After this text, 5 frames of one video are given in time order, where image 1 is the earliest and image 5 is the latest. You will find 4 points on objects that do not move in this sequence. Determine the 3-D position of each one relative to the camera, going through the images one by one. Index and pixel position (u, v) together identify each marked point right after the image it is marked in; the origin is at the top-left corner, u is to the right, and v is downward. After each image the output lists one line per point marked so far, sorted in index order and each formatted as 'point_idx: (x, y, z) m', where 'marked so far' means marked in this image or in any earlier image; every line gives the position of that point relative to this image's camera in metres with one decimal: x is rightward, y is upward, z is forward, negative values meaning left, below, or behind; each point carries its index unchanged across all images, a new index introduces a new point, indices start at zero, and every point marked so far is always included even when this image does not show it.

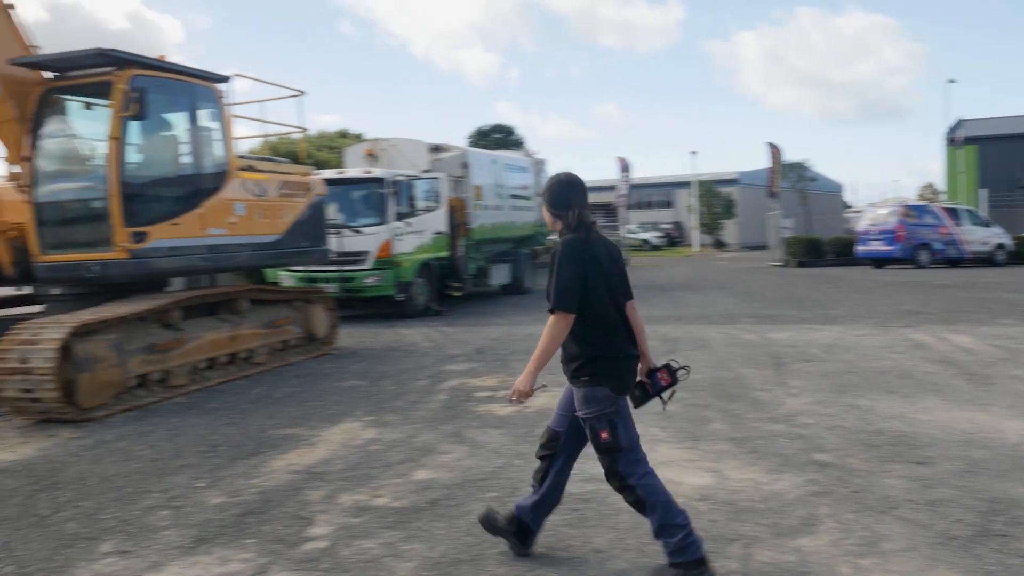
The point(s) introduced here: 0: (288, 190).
0: (-2.5, +1.1, +10.7) m
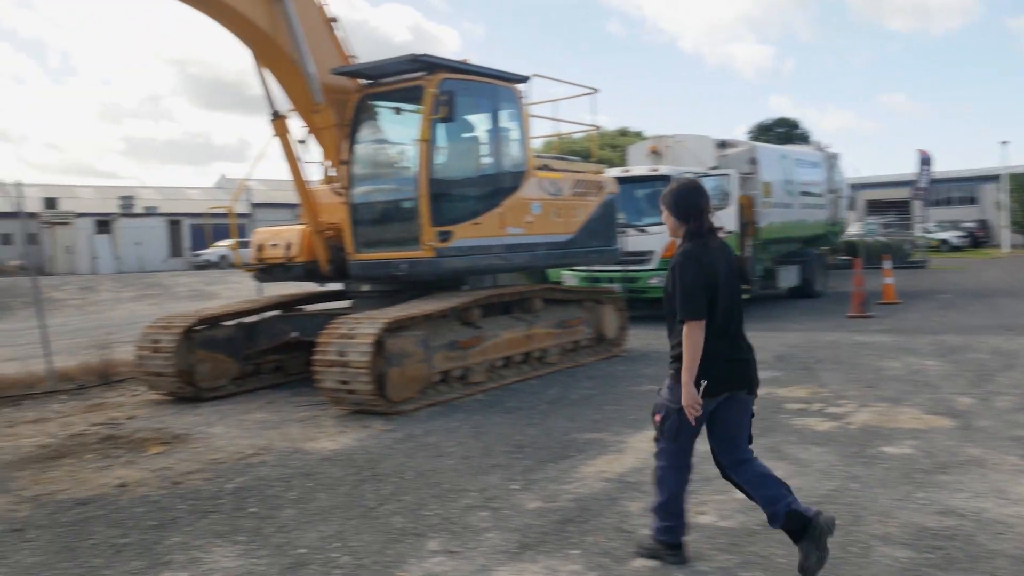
0: (+0.8, +1.1, +10.5) m
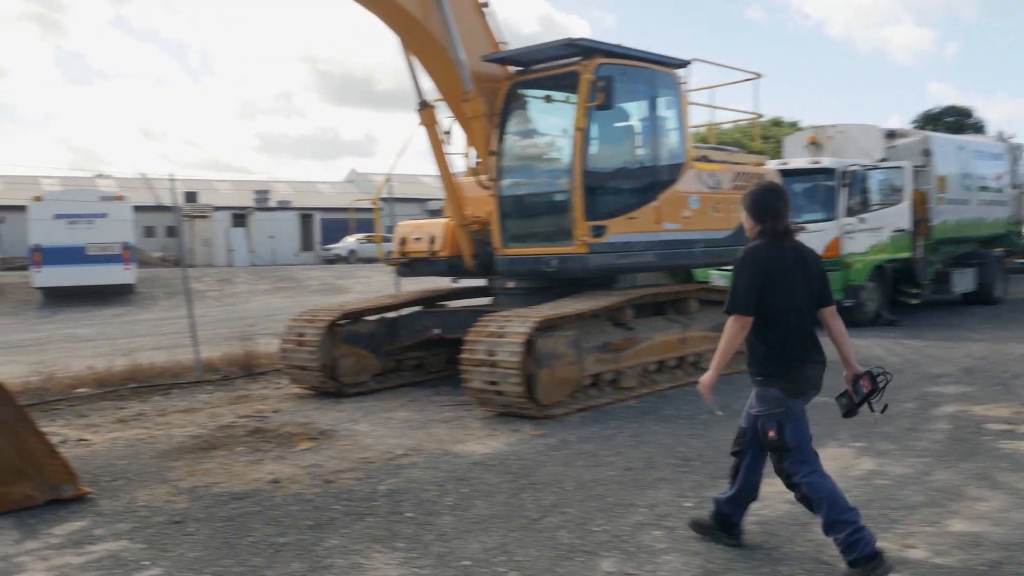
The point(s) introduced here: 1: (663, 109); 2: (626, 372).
0: (+2.4, +1.1, +9.9) m
1: (+1.4, +1.7, +8.9) m
2: (+1.0, -0.8, +8.4) m
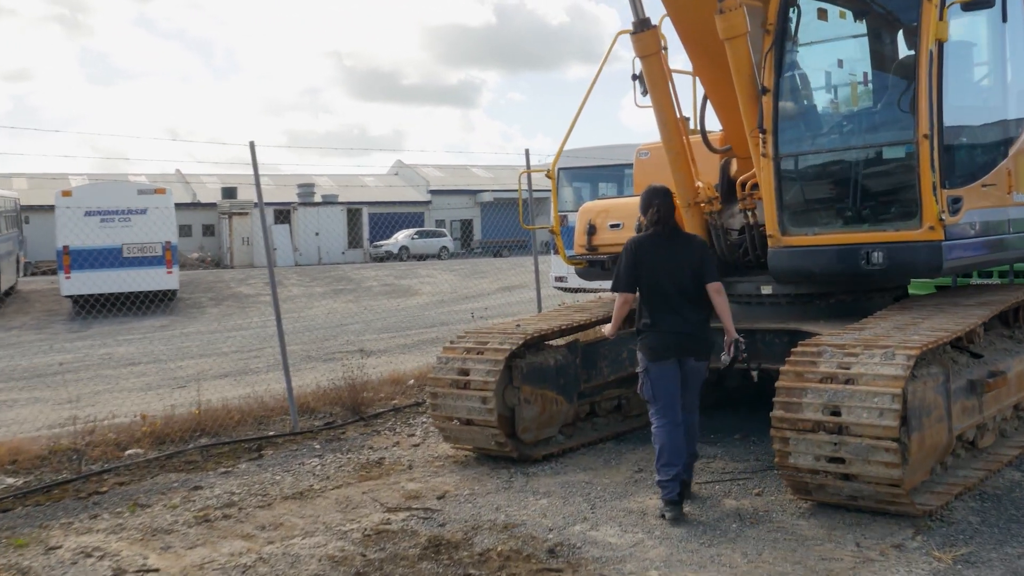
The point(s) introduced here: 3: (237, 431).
0: (+4.1, +1.1, +6.8) m
1: (+3.1, +1.7, +5.8) m
2: (+2.7, -0.8, +5.4) m
3: (-2.3, -1.2, +7.9) m
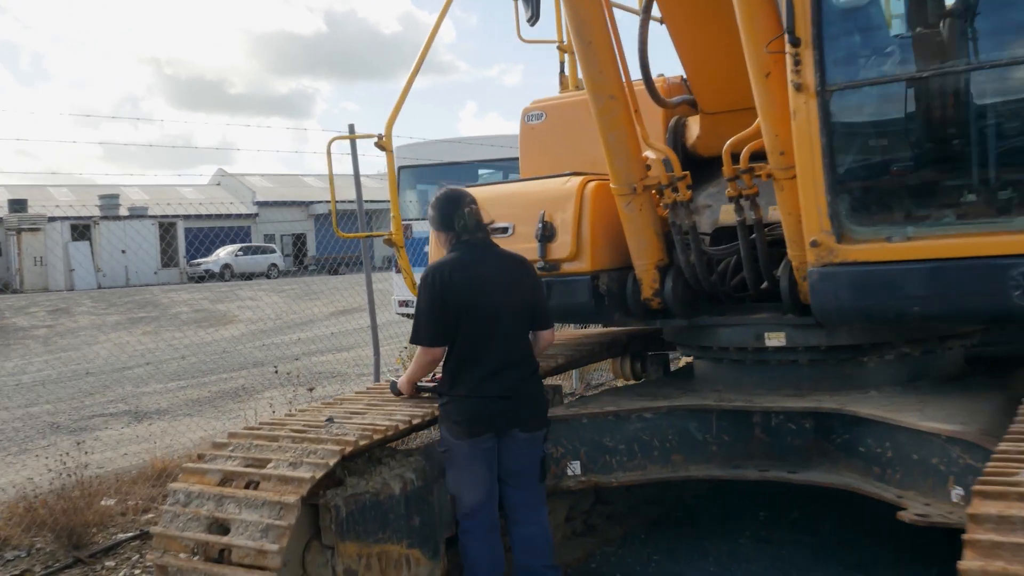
0: (+3.3, +1.0, +4.4) m
1: (+2.4, +1.5, +3.3) m
2: (+2.2, -0.9, +2.8) m
3: (-3.2, -1.5, +4.5) m
